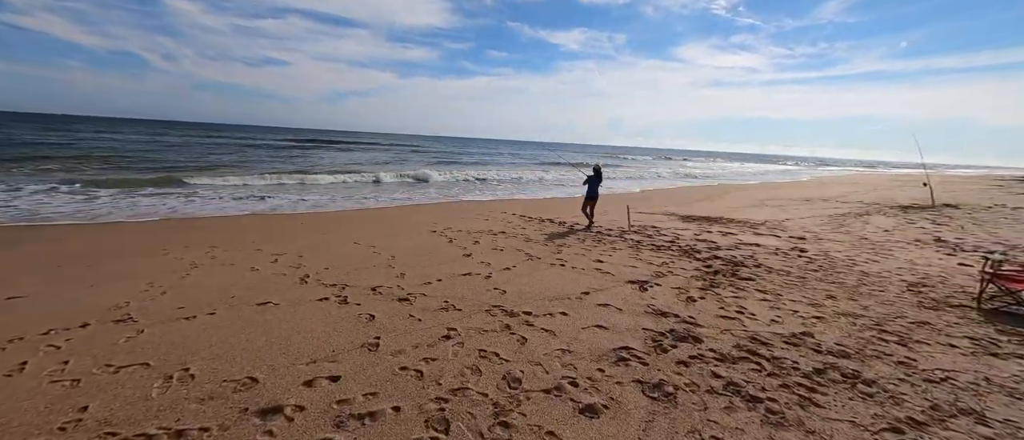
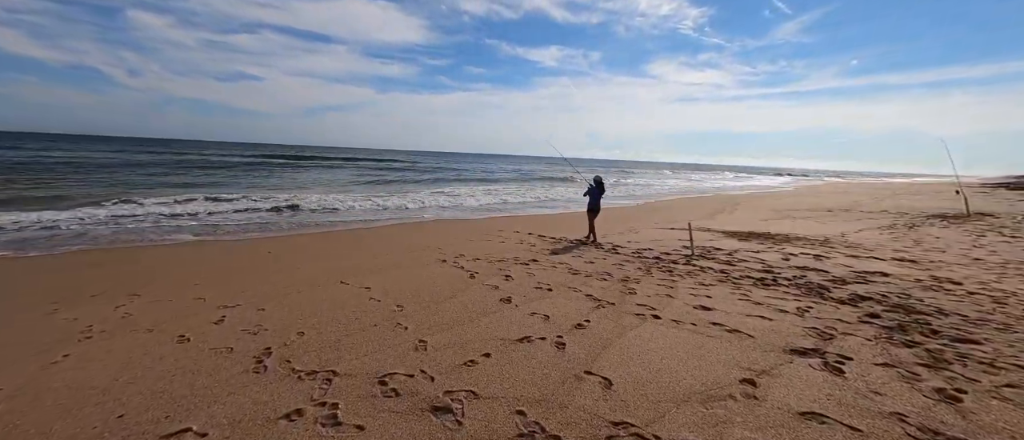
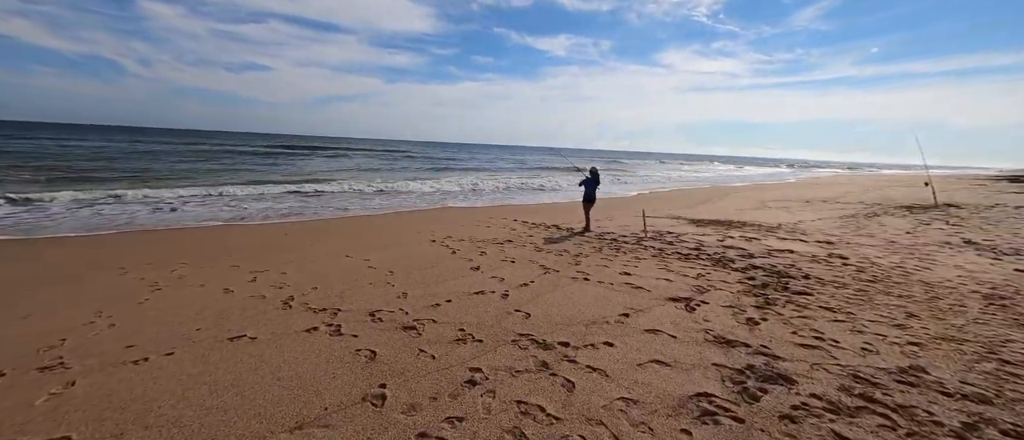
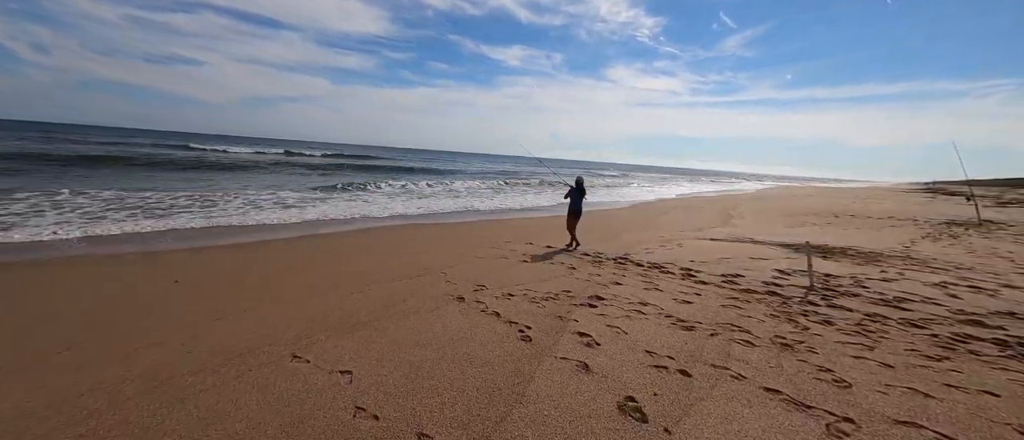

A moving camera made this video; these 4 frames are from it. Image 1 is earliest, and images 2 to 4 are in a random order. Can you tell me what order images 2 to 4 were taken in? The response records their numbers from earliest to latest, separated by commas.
3, 2, 4
